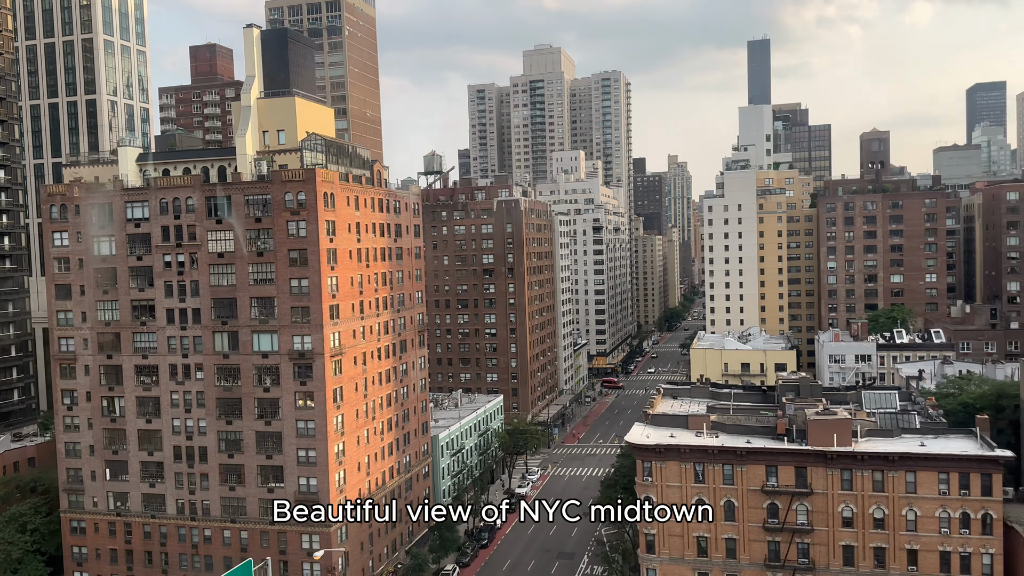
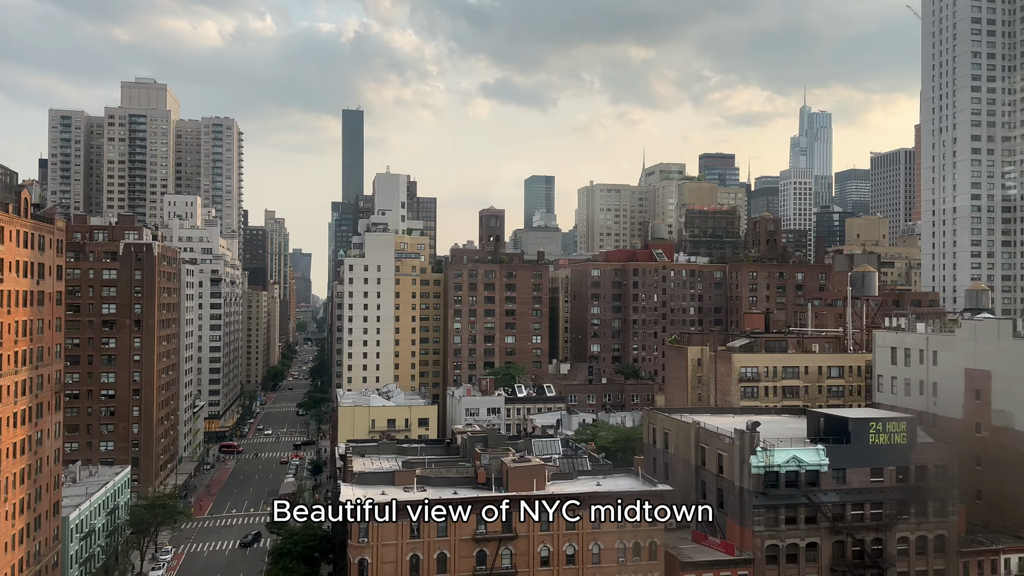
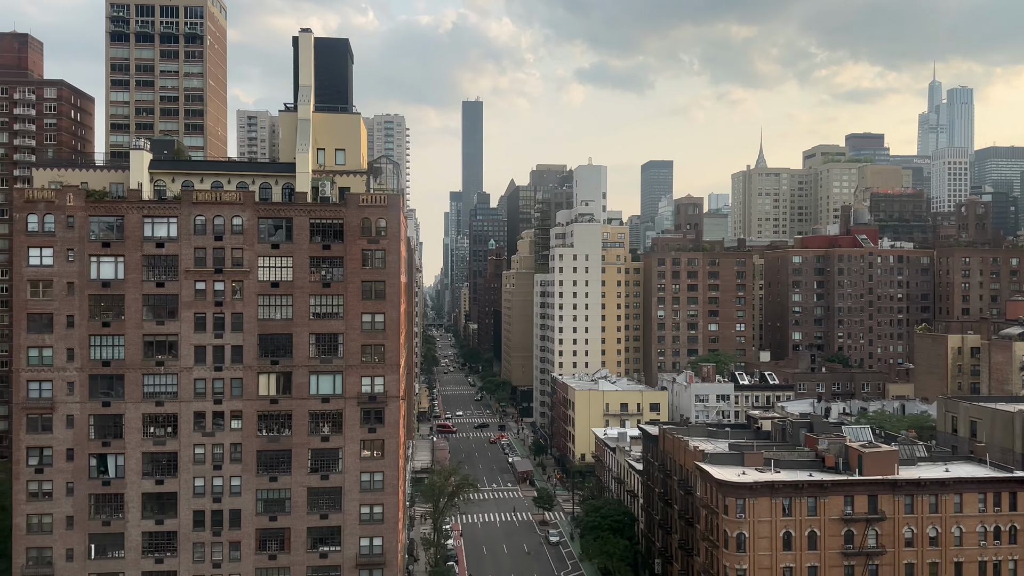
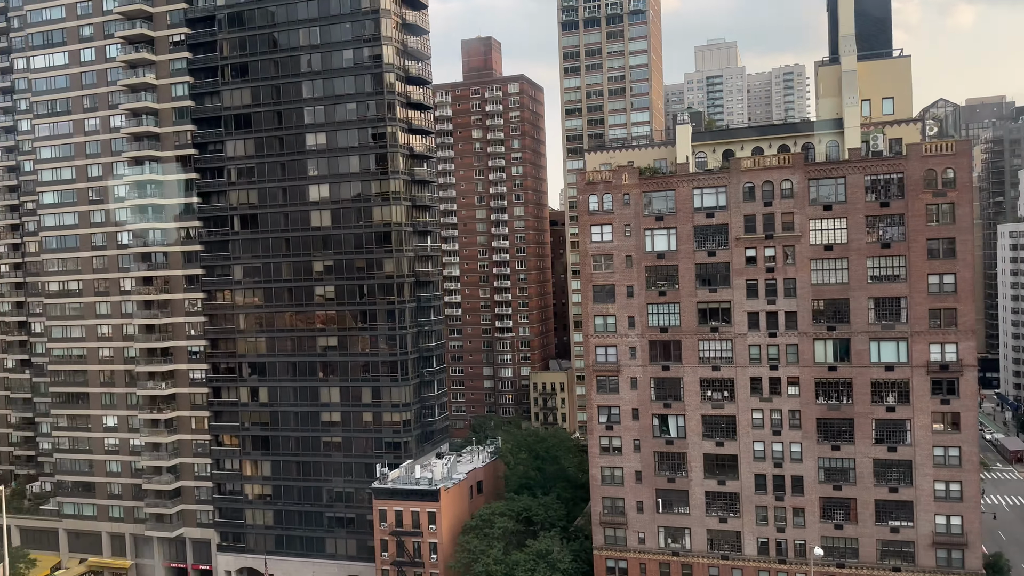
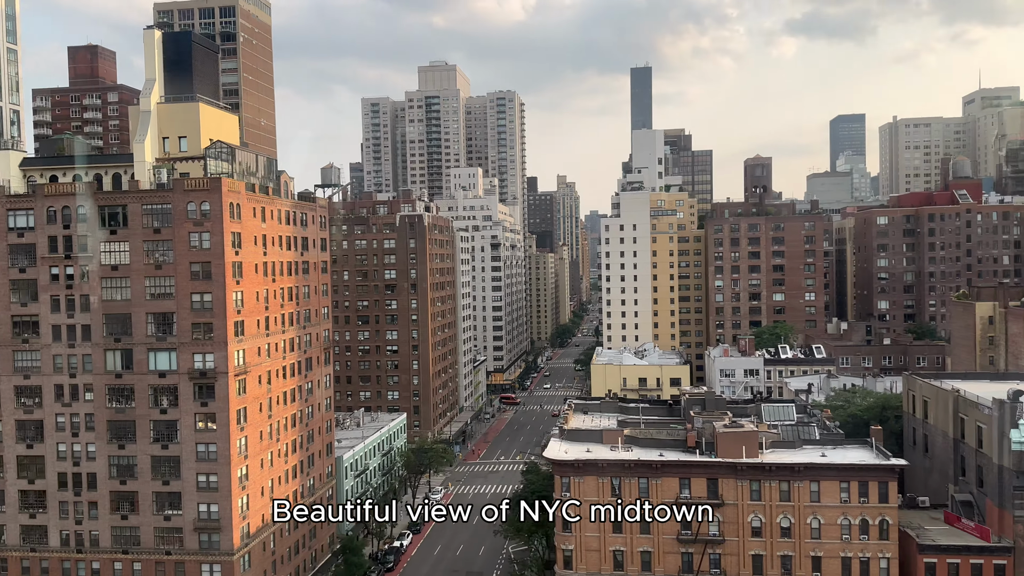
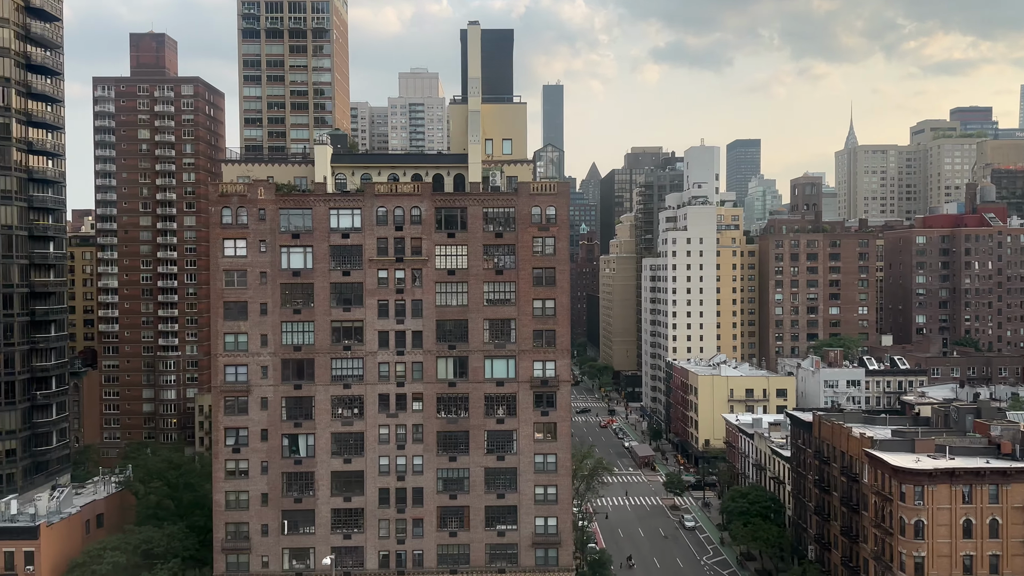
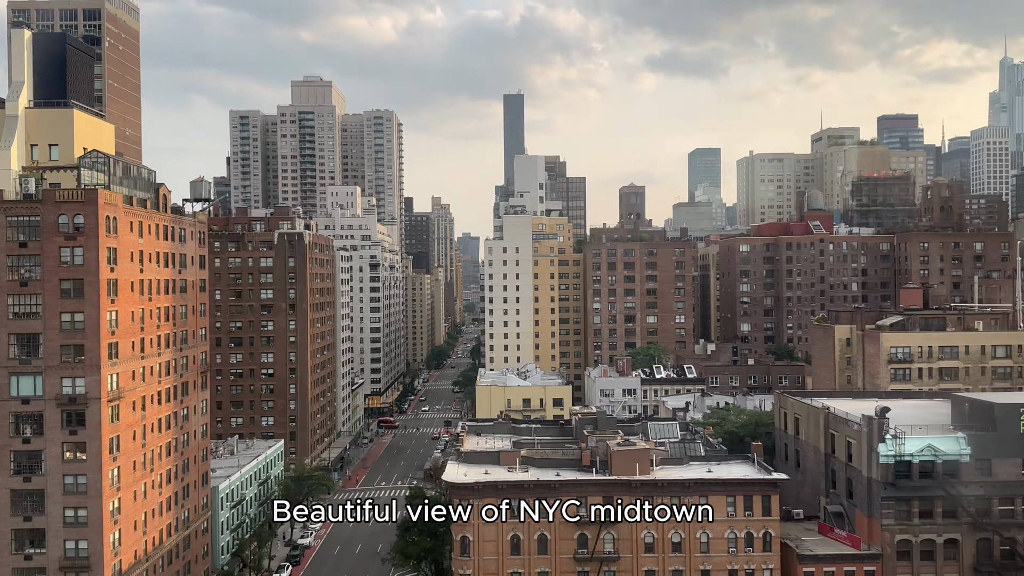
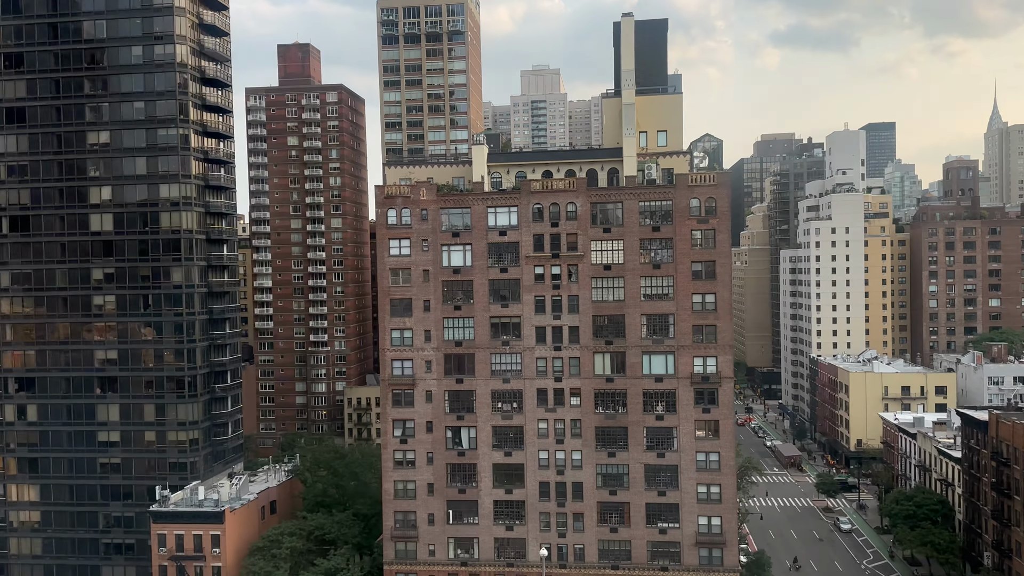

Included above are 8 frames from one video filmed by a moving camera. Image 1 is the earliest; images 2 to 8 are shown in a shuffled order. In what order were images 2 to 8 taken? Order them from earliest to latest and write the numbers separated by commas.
5, 7, 2, 3, 6, 8, 4
